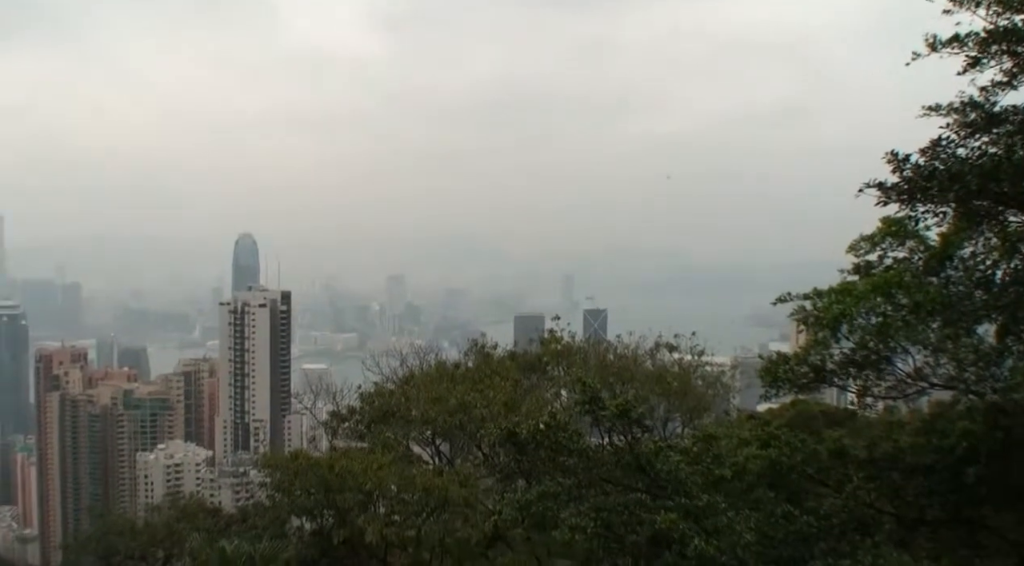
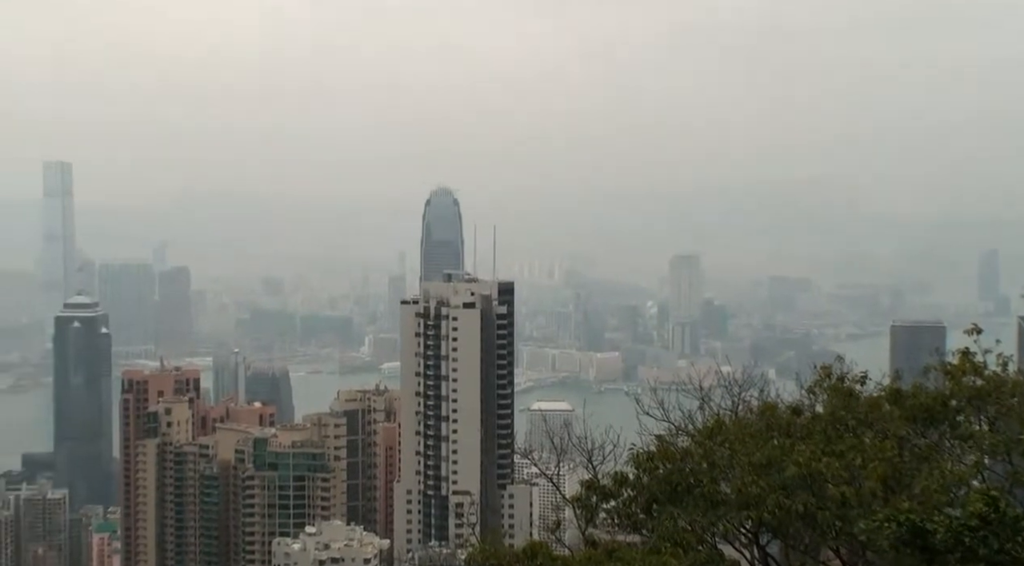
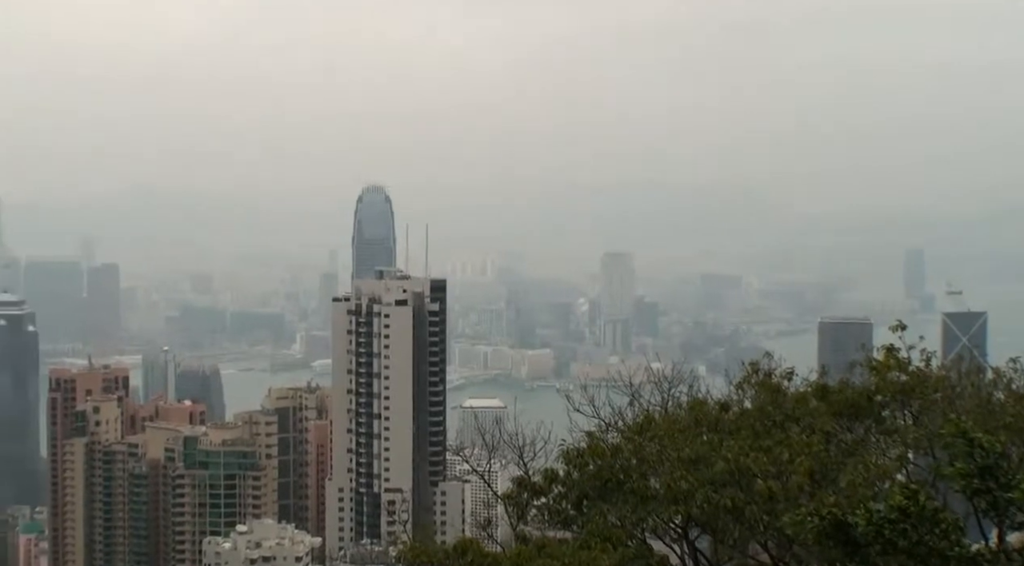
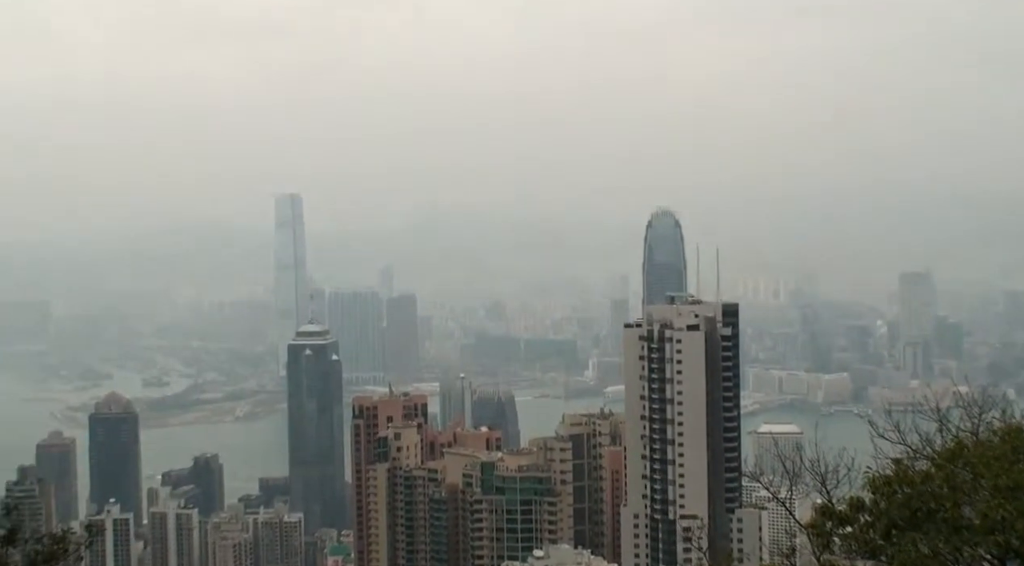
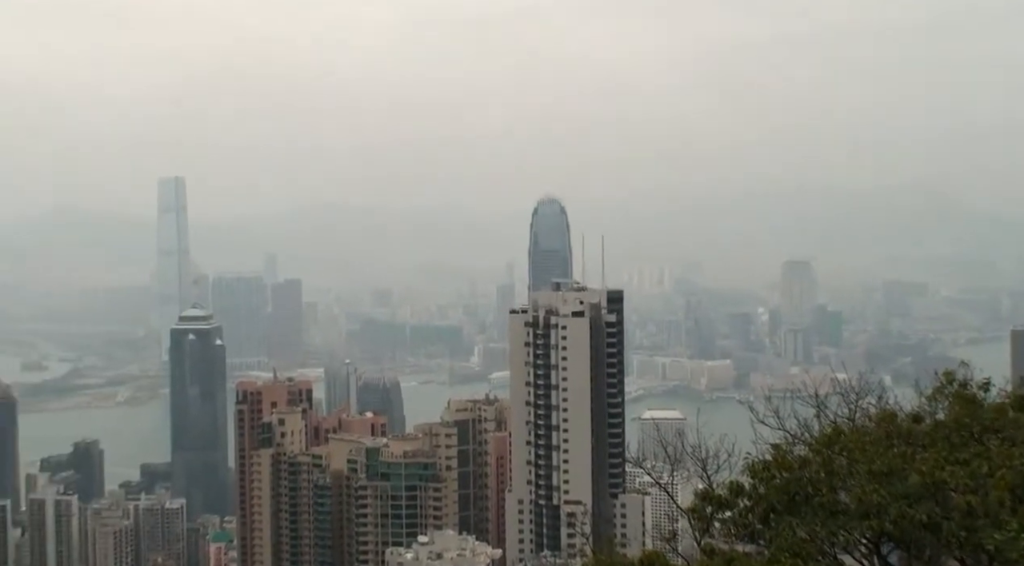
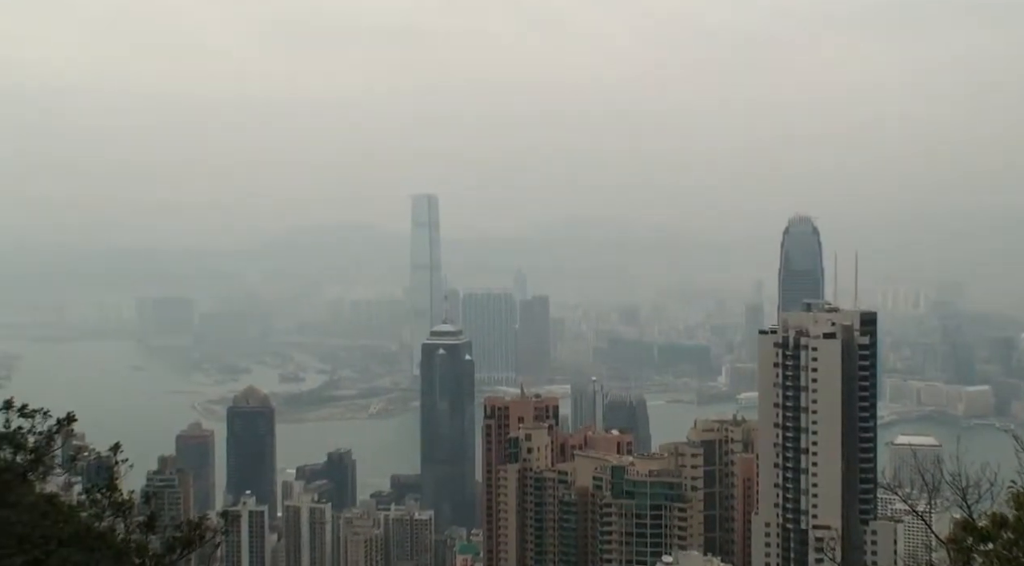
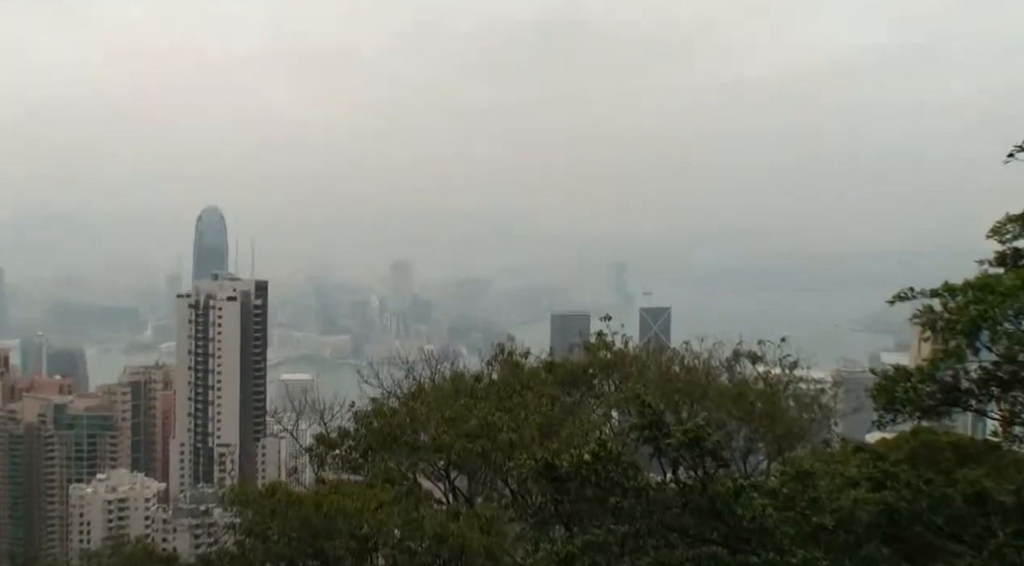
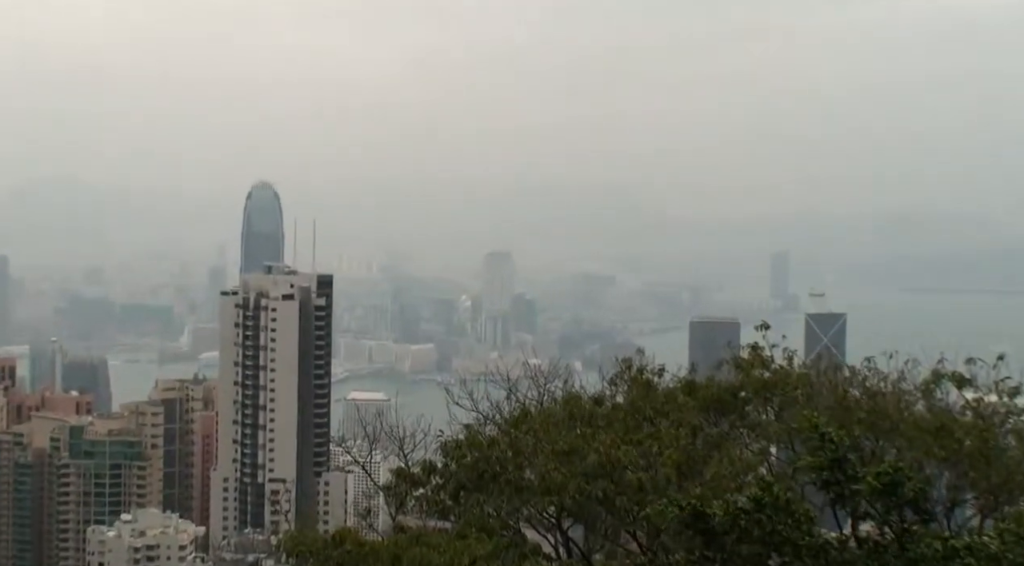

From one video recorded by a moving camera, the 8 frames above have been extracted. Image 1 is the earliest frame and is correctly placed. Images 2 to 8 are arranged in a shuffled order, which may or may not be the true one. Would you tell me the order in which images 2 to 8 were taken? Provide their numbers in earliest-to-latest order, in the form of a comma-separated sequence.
7, 8, 3, 2, 5, 4, 6
